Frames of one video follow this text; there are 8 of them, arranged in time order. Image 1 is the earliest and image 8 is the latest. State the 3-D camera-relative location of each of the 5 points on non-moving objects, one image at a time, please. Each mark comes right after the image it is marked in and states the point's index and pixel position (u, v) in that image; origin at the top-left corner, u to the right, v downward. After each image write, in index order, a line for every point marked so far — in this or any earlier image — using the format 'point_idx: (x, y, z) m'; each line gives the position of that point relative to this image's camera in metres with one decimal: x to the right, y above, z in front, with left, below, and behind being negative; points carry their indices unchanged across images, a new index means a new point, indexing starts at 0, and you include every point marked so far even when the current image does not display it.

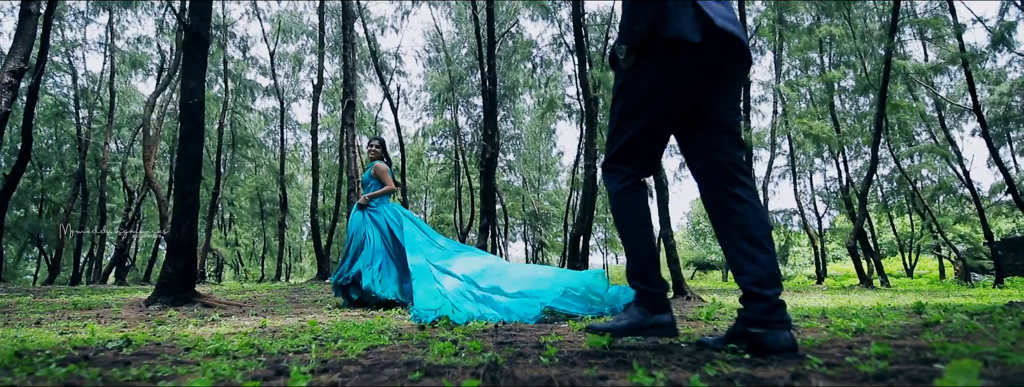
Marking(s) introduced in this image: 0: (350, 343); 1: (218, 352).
0: (-0.5, -0.5, +2.0) m
1: (-0.8, -0.4, +1.8) m
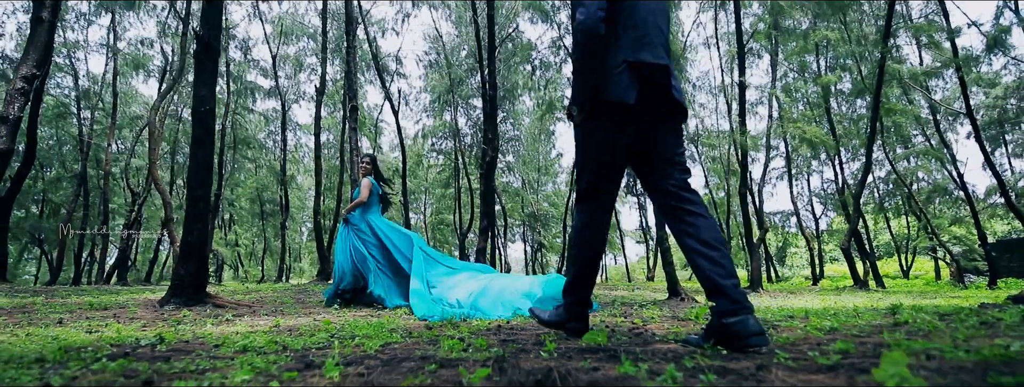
0: (-0.5, -0.5, +2.1) m
1: (-0.8, -0.5, +1.9) m
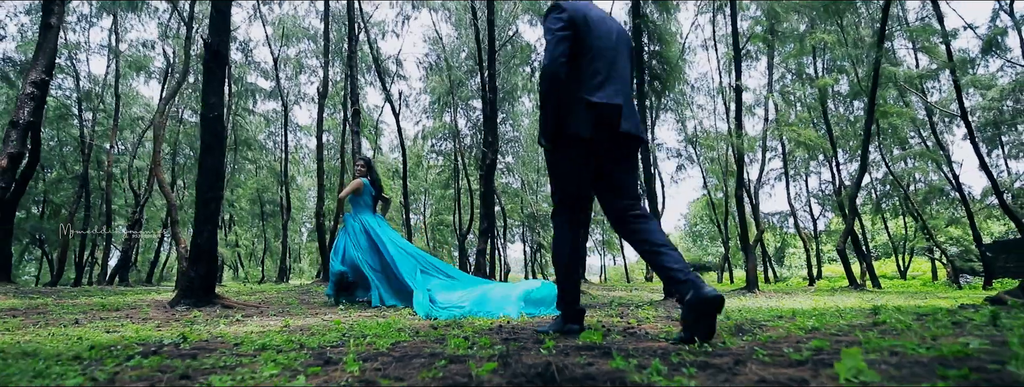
0: (-0.5, -0.5, +2.3) m
1: (-0.8, -0.5, +2.1) m
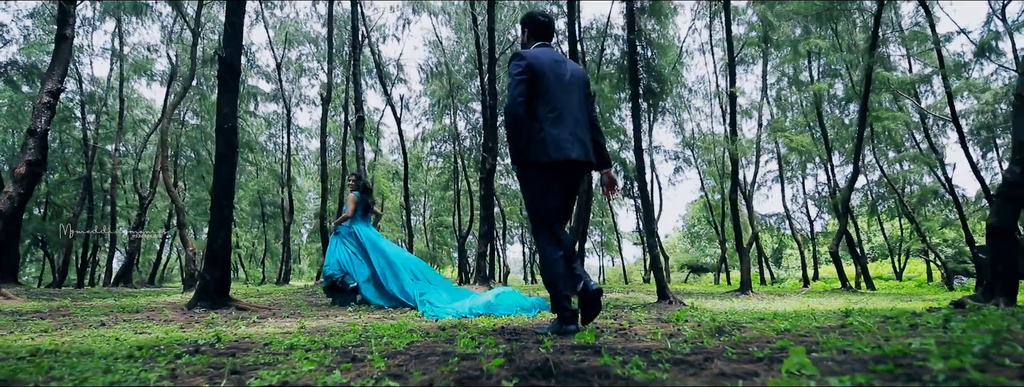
0: (-0.5, -0.6, +2.5) m
1: (-0.8, -0.6, +2.3) m
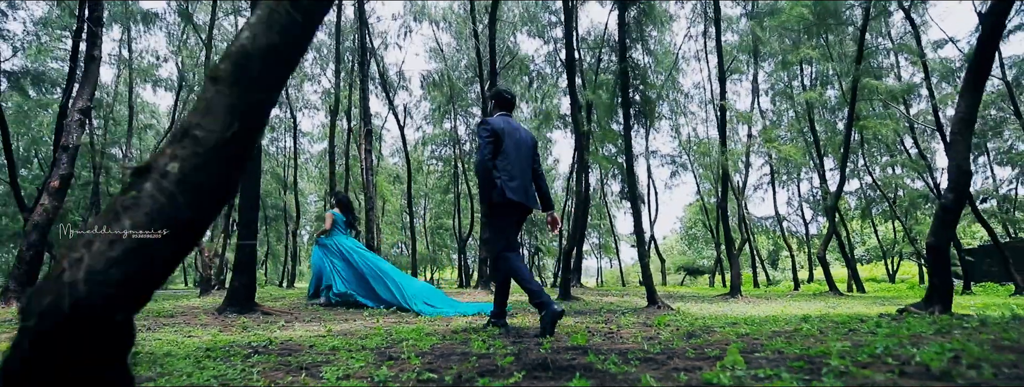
0: (-0.5, -0.7, +3.0) m
1: (-0.8, -0.7, +2.8) m
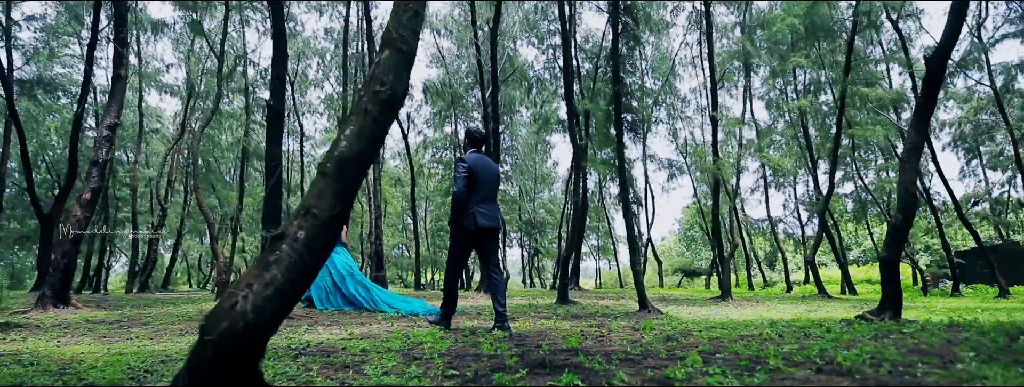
0: (-0.4, -0.8, +3.5) m
1: (-0.8, -0.8, +3.3) m
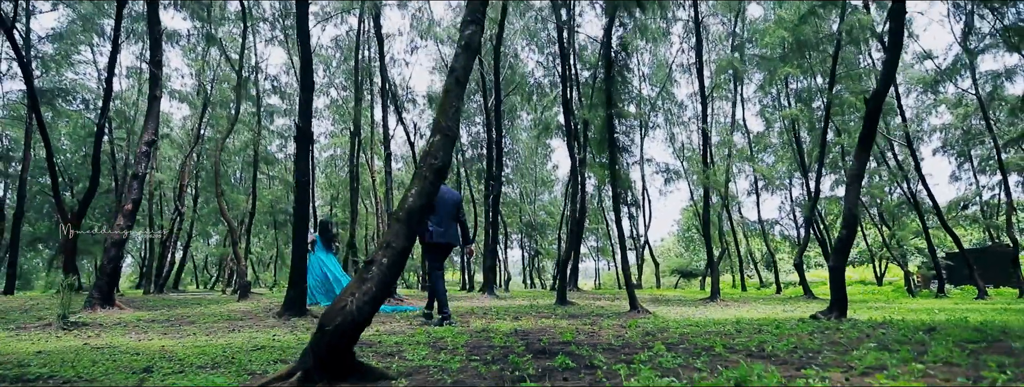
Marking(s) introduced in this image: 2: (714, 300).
0: (-0.4, -1.0, +4.2) m
1: (-0.7, -0.9, +4.0) m
2: (+3.8, -2.0, +12.0) m
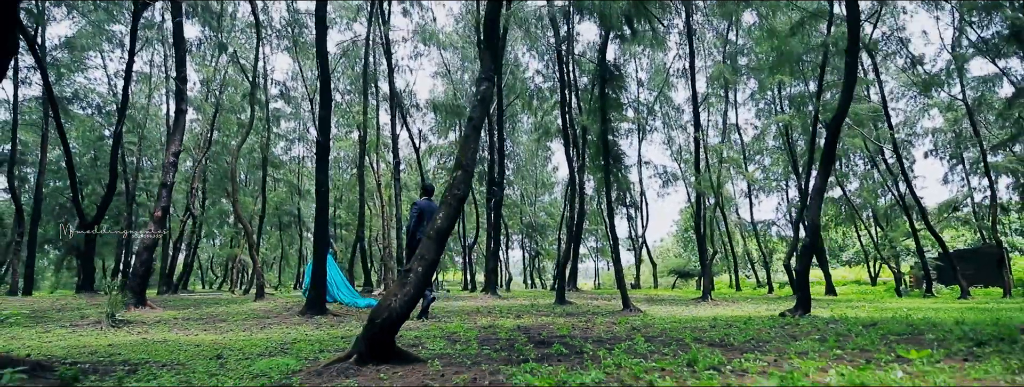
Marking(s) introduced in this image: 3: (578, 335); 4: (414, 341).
0: (-0.4, -1.1, +4.8) m
1: (-0.7, -1.0, +4.6) m
2: (+3.9, -2.1, +12.6) m
3: (+0.5, -1.0, +4.4) m
4: (-0.6, -1.0, +4.3) m
